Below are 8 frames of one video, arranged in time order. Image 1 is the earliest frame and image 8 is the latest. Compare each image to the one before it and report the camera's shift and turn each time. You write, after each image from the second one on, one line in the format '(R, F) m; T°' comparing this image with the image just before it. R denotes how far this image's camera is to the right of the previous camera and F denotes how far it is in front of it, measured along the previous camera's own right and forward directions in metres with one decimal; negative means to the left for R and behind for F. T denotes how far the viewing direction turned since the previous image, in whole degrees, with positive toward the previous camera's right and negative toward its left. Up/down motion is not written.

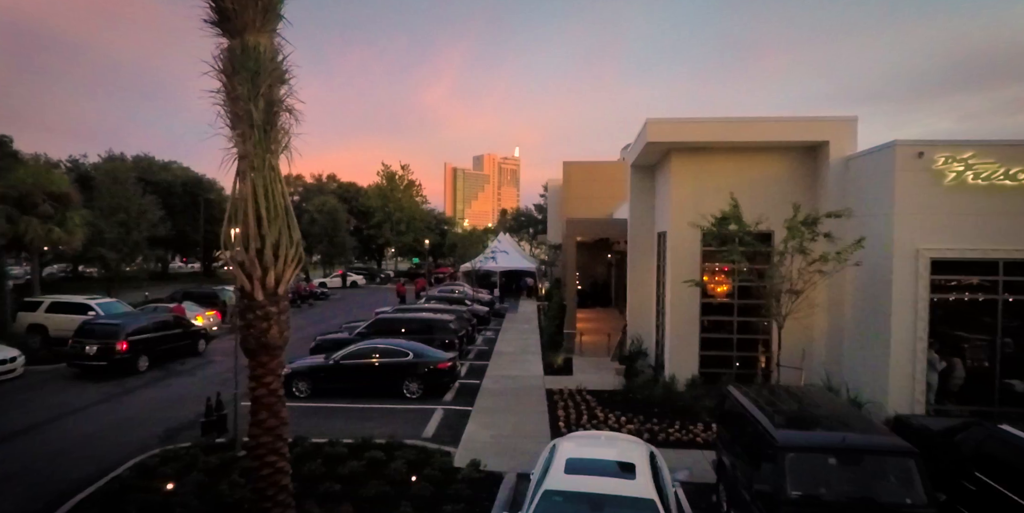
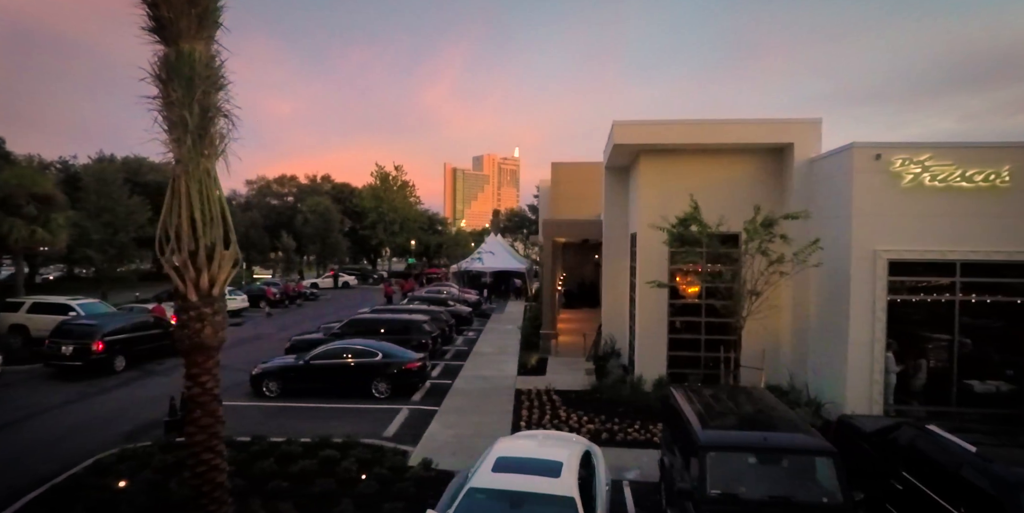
(+0.8, -0.1) m; 0°
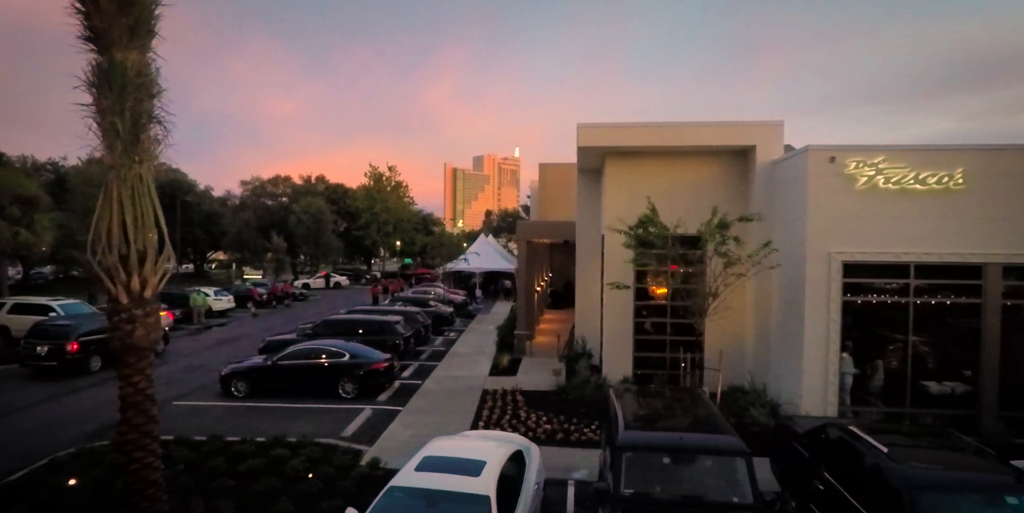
(+0.9, -0.1) m; 0°
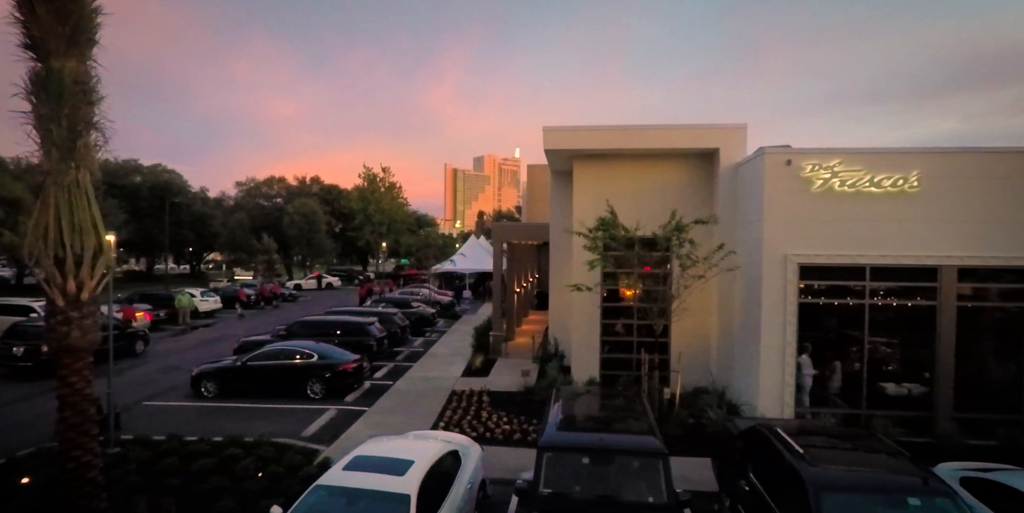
(+0.8, -0.1) m; 0°
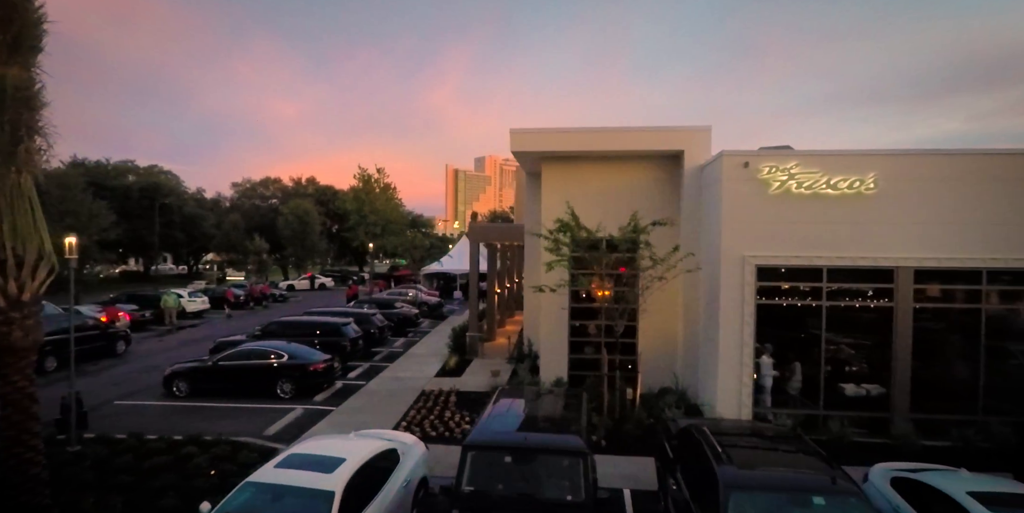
(+0.8, -0.1) m; 0°
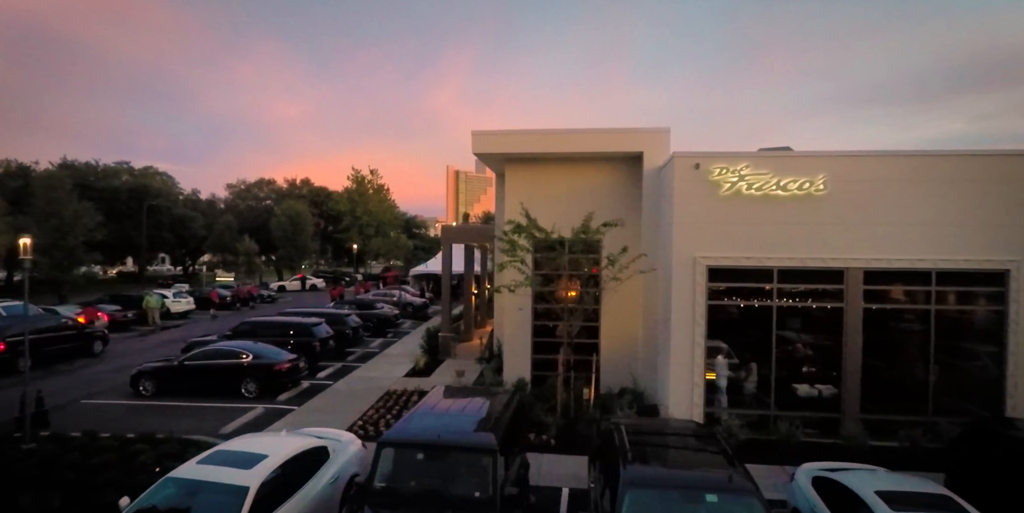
(+1.0, -0.1) m; 0°
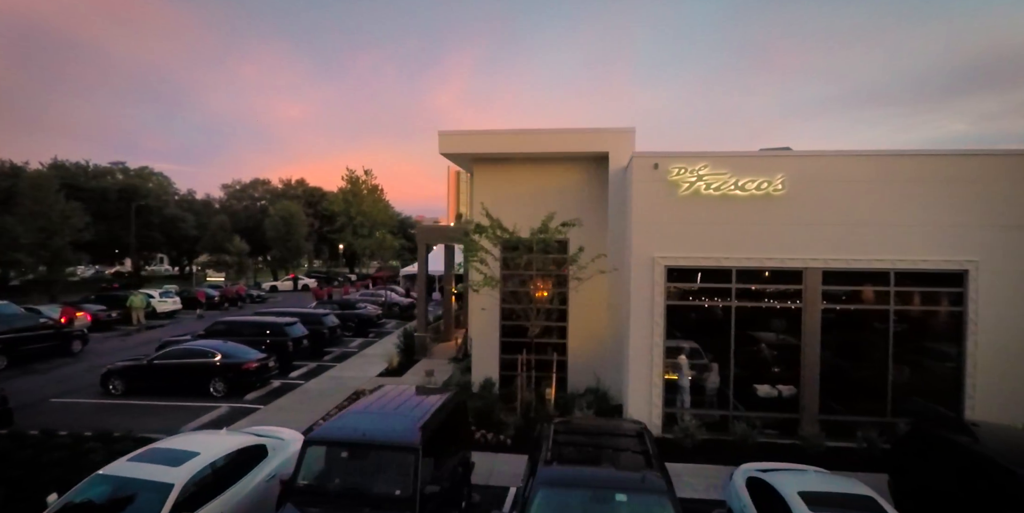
(+0.9, 0.0) m; 0°
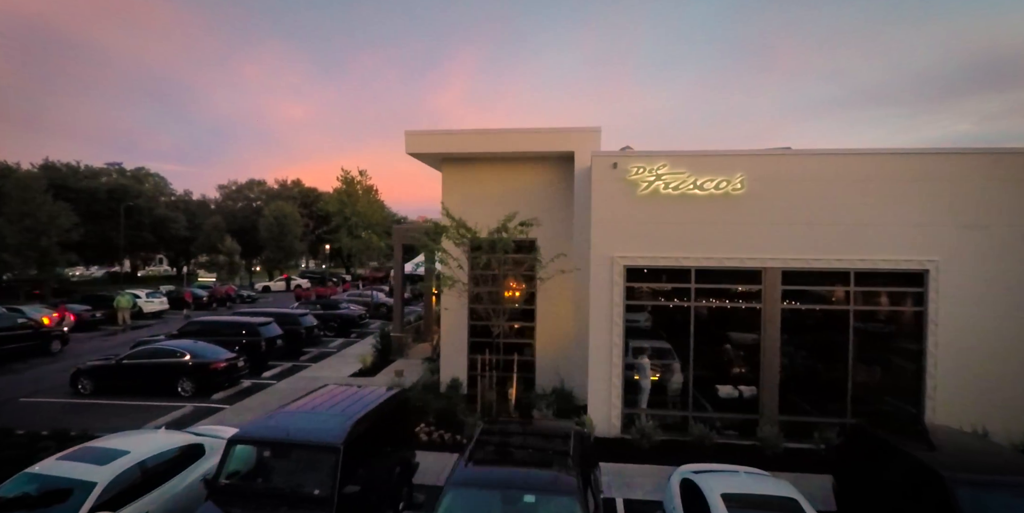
(+0.9, 0.0) m; 0°
